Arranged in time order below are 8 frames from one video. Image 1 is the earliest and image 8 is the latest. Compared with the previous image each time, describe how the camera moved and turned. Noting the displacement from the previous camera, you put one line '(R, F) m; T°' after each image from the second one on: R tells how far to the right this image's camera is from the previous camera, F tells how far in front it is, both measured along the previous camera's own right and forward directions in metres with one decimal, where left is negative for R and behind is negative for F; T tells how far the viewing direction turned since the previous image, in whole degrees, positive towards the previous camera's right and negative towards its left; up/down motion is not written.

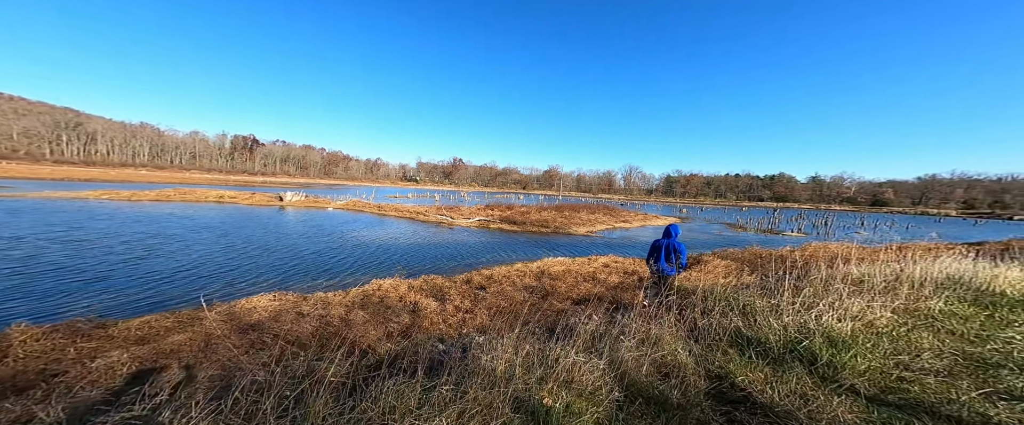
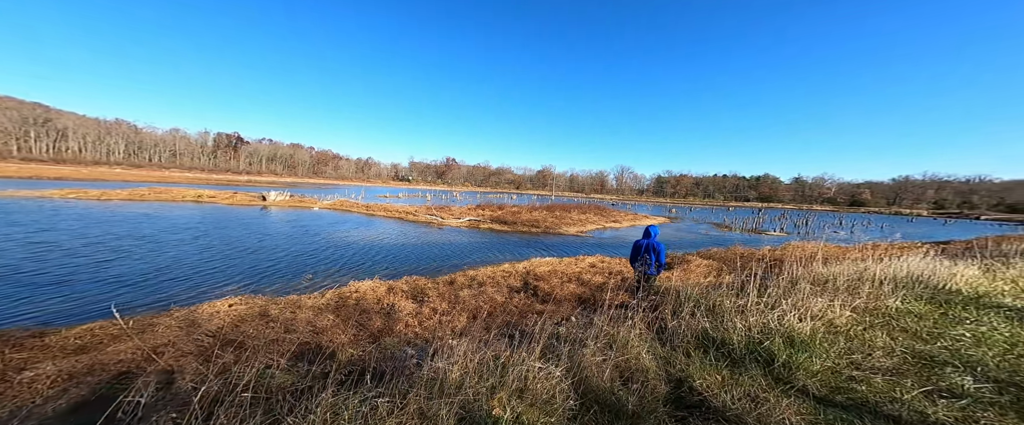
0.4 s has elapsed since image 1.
(+0.3, 0.0) m; +2°
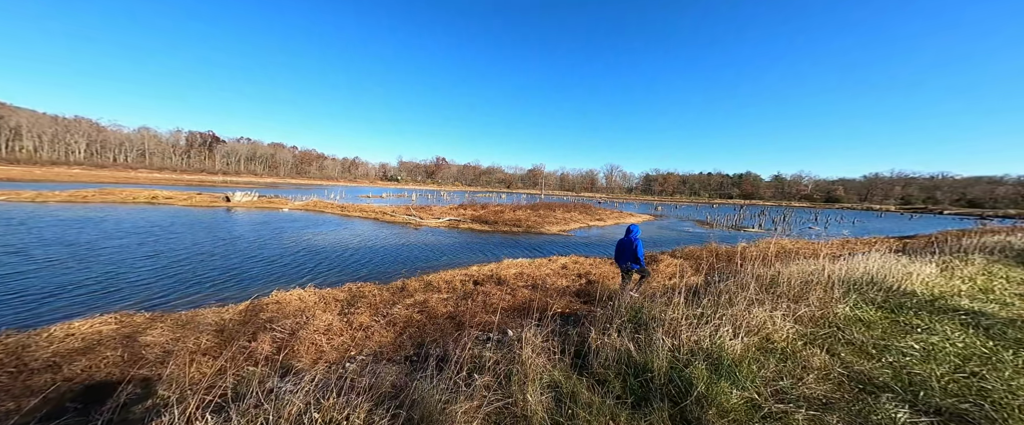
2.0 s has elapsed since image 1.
(+1.4, +0.8) m; +2°
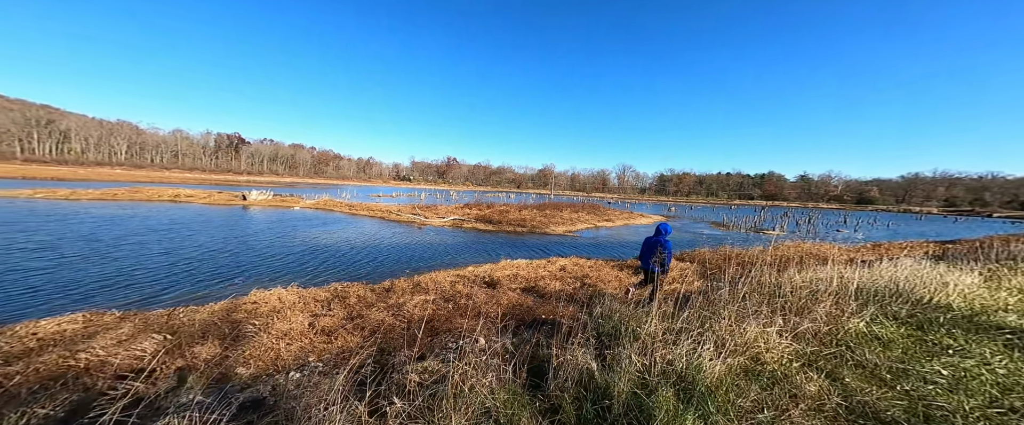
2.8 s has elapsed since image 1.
(+0.9, +0.6) m; -3°
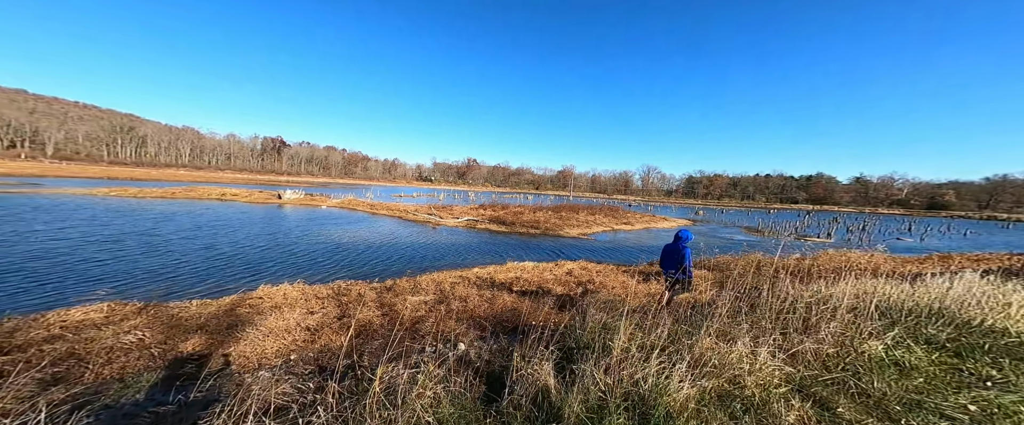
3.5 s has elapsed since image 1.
(+1.0, +0.3) m; -5°
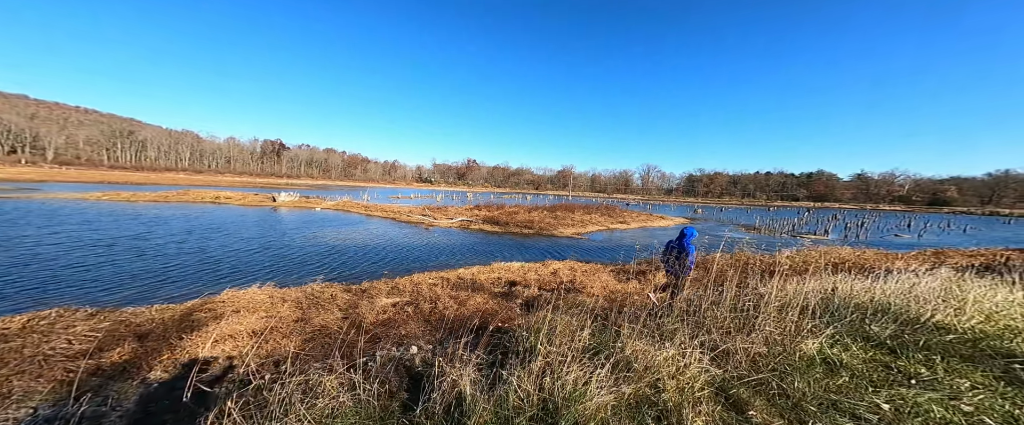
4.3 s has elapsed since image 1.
(+0.9, +0.1) m; 0°
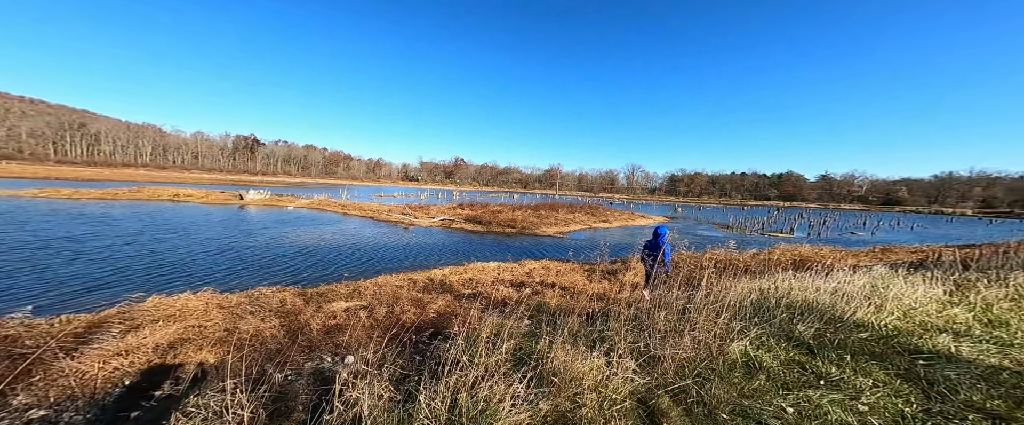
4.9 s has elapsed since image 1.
(+0.6, +0.1) m; +3°
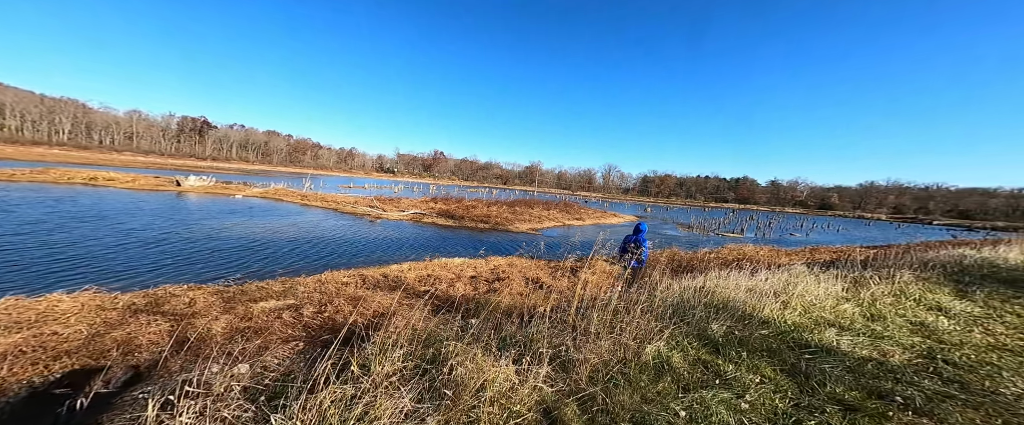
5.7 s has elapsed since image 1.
(+0.6, +0.2) m; +6°
